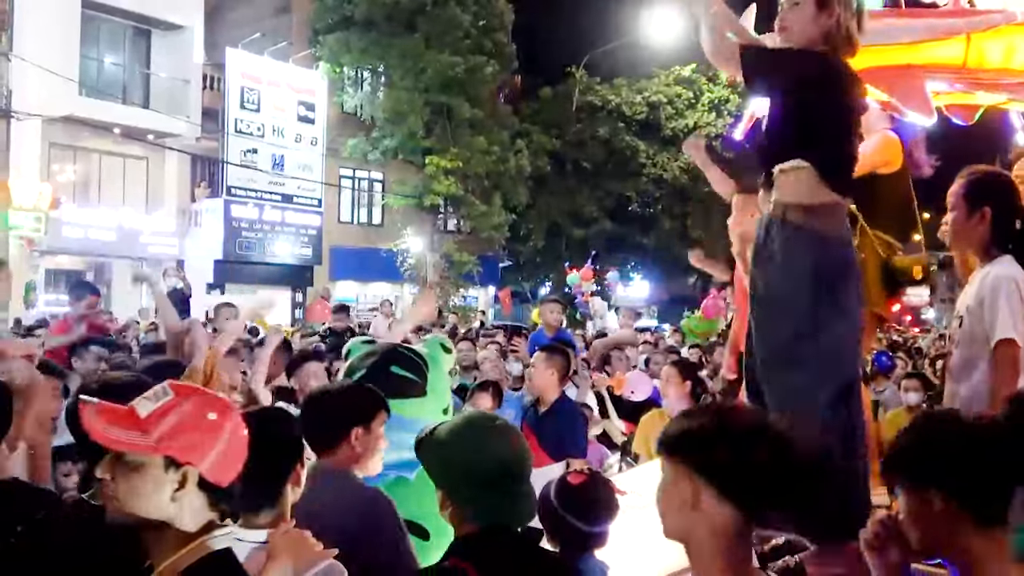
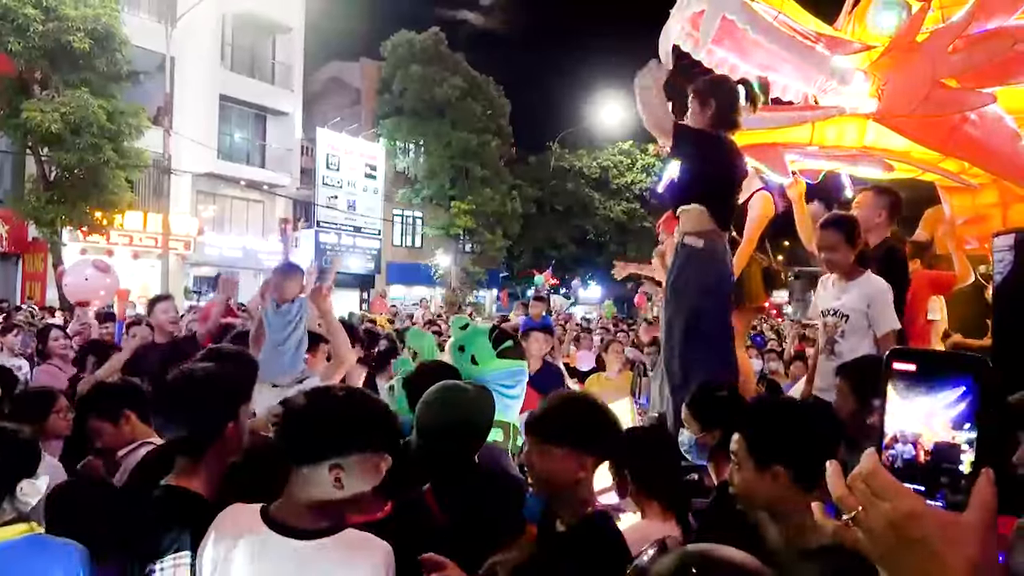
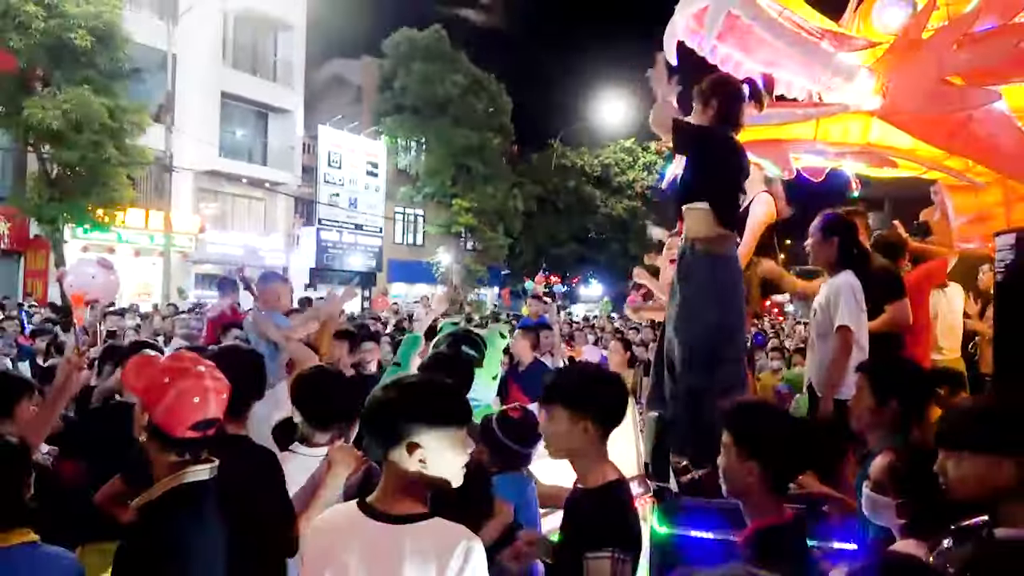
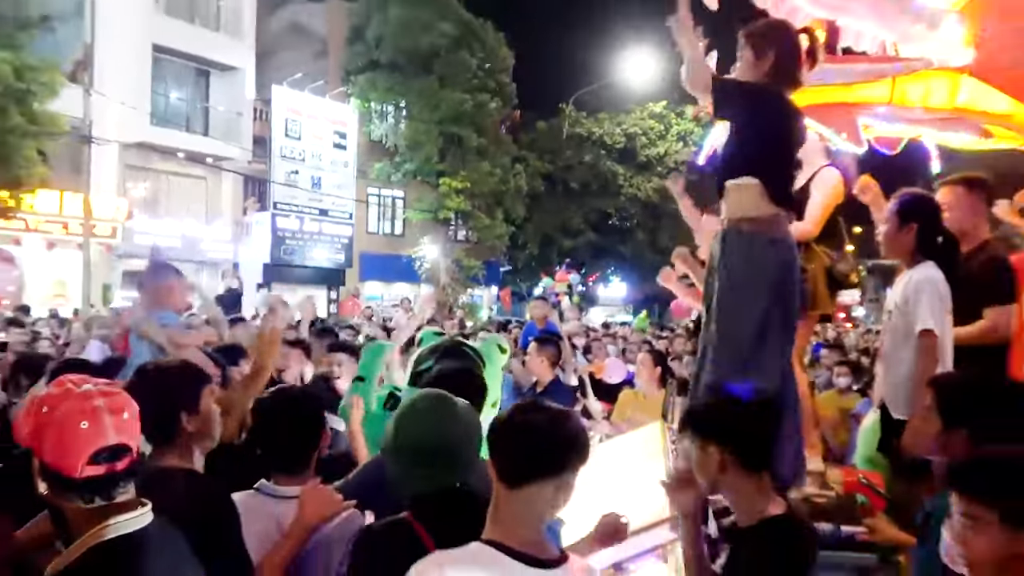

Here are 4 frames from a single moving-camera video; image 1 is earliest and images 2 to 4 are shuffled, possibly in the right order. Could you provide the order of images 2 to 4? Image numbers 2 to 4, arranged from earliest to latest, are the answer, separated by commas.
4, 3, 2
